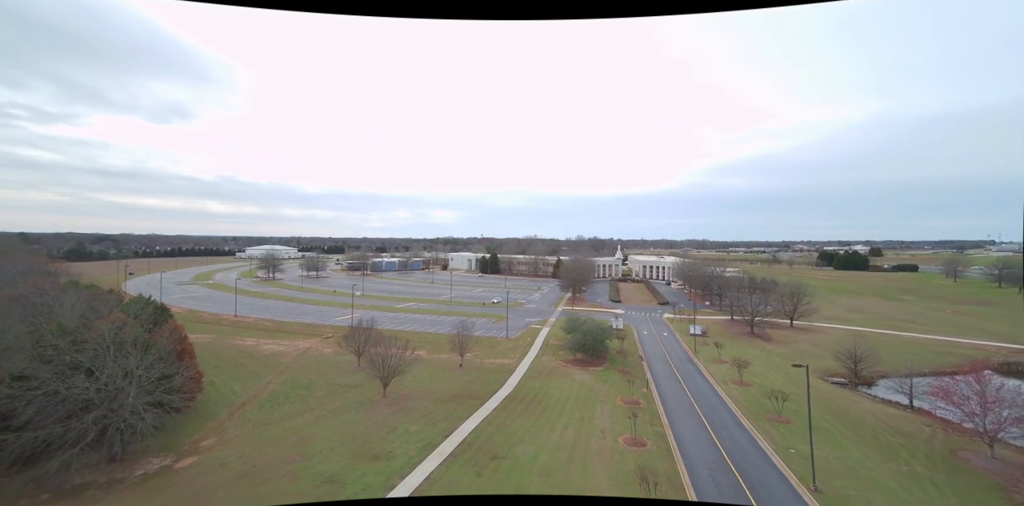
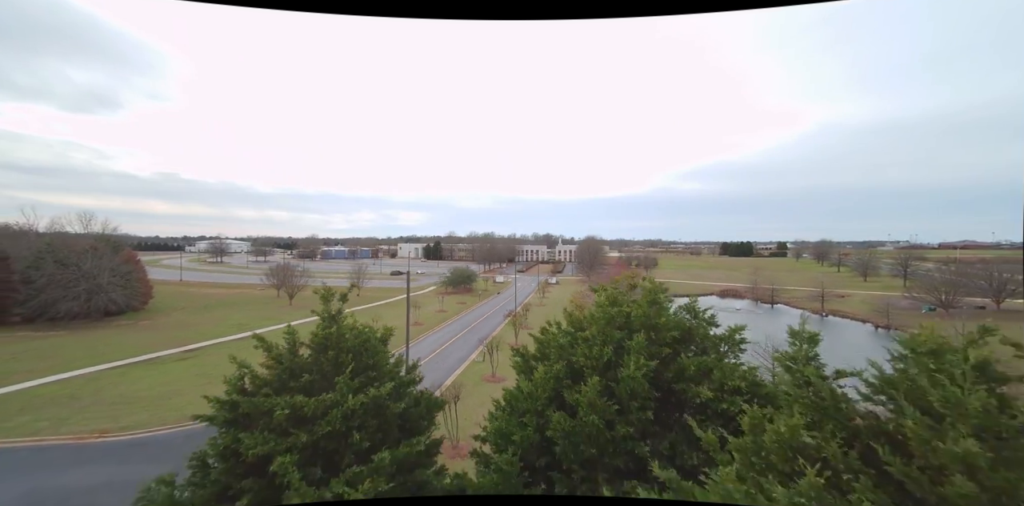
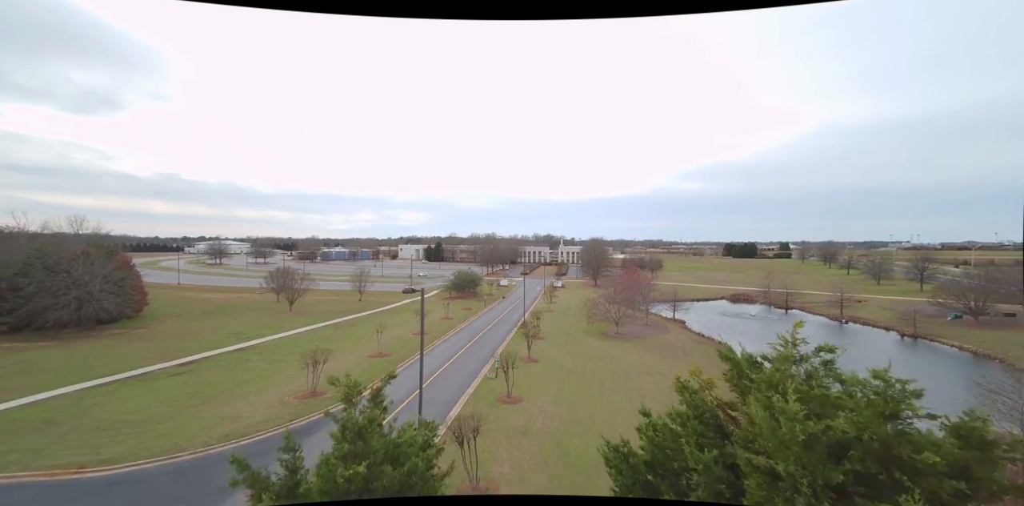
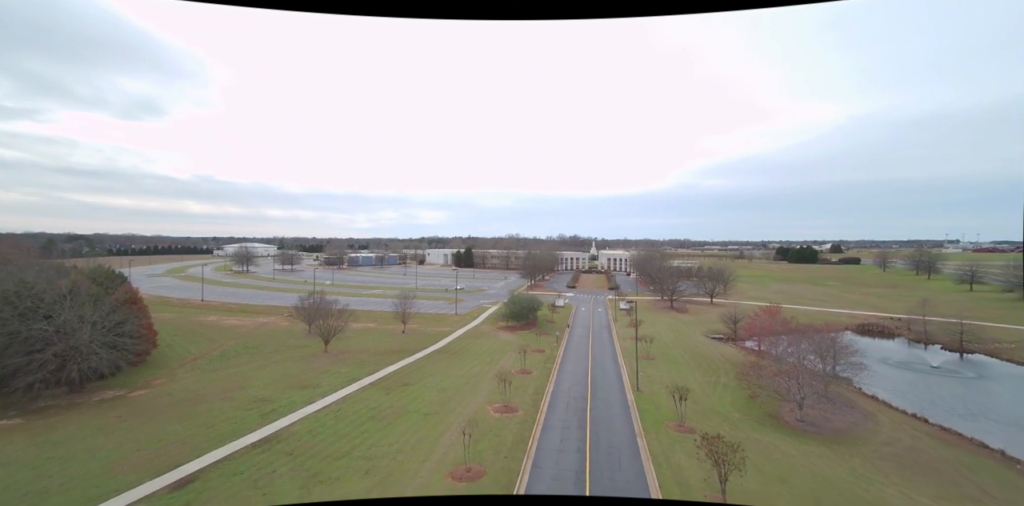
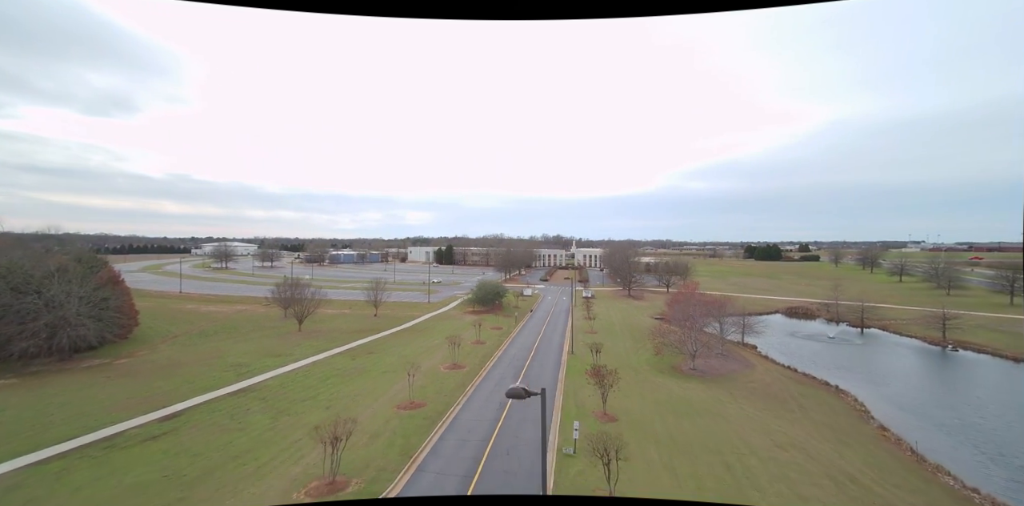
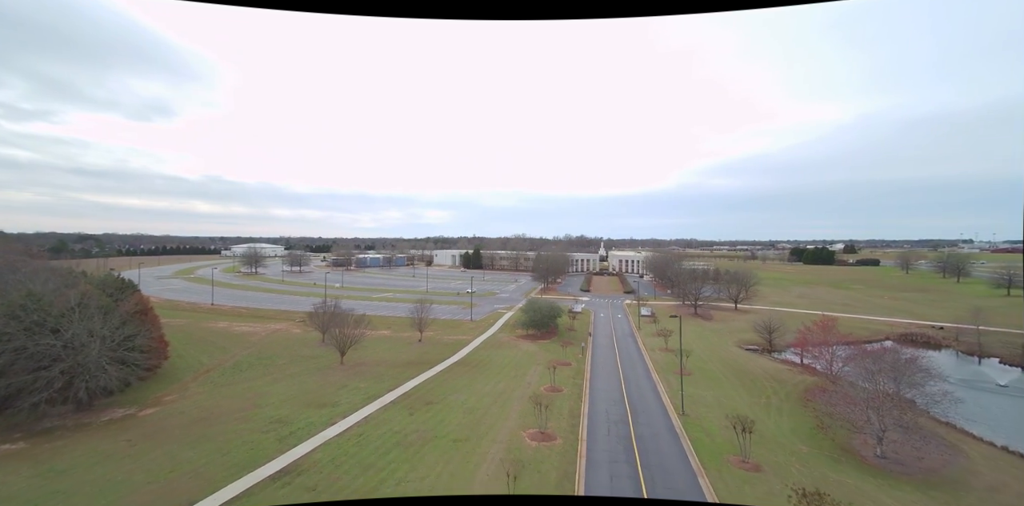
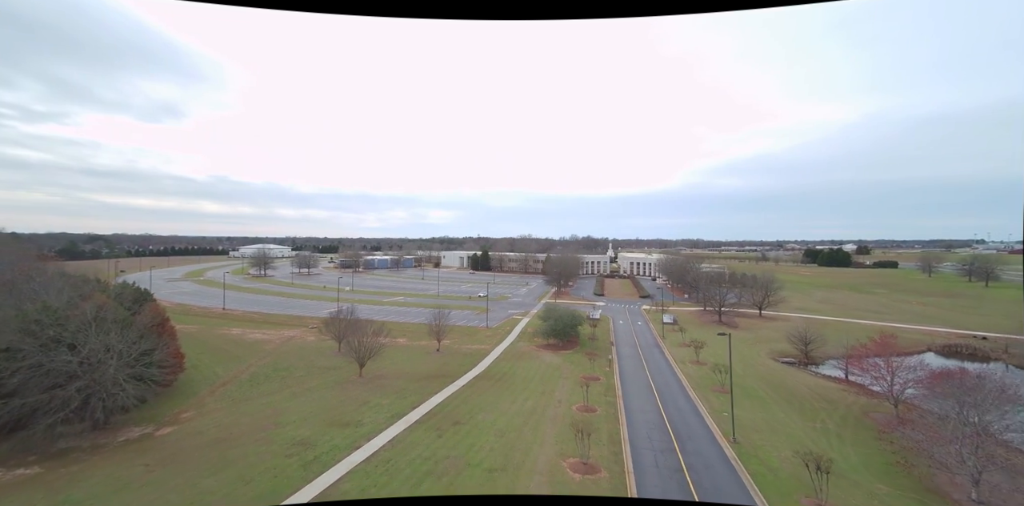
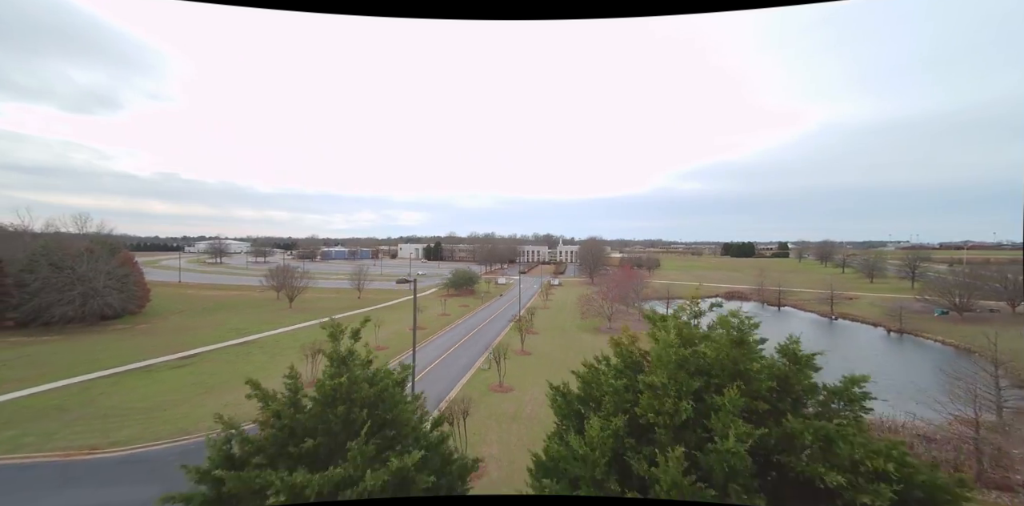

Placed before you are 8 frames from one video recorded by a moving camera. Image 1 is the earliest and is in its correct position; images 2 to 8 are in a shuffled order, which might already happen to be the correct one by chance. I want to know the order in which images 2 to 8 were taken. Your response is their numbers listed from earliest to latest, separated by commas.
7, 6, 4, 5, 3, 8, 2
